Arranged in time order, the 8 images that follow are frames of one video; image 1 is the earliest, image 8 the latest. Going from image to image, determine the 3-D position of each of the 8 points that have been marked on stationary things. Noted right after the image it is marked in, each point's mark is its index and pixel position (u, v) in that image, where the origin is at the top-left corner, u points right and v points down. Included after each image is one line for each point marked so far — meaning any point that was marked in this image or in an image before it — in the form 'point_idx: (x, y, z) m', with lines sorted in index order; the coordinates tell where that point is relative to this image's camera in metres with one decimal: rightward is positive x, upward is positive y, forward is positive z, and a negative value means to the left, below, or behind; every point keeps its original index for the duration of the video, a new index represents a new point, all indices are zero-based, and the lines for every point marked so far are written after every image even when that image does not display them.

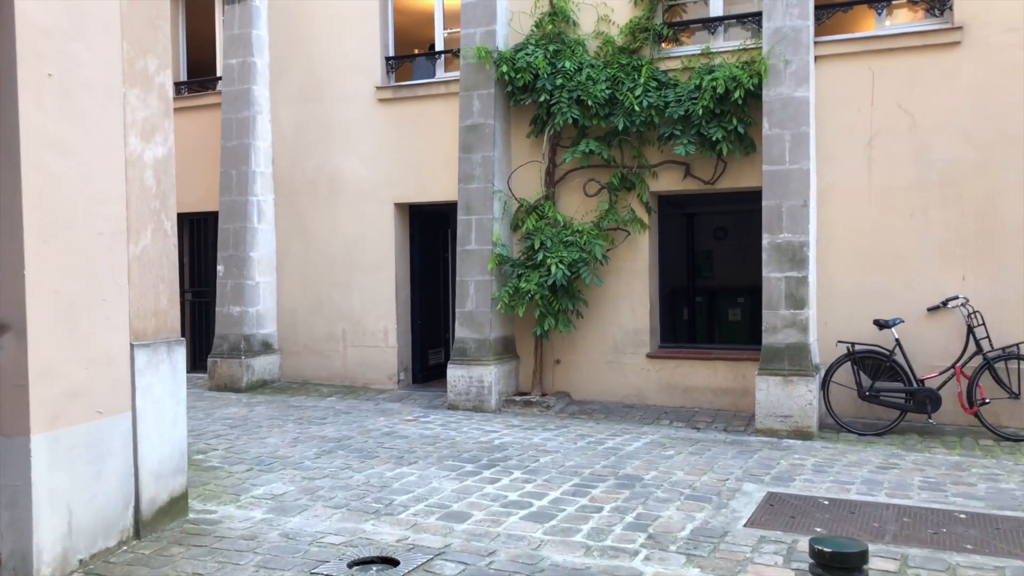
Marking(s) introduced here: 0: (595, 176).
0: (+0.9, +1.2, +9.8) m
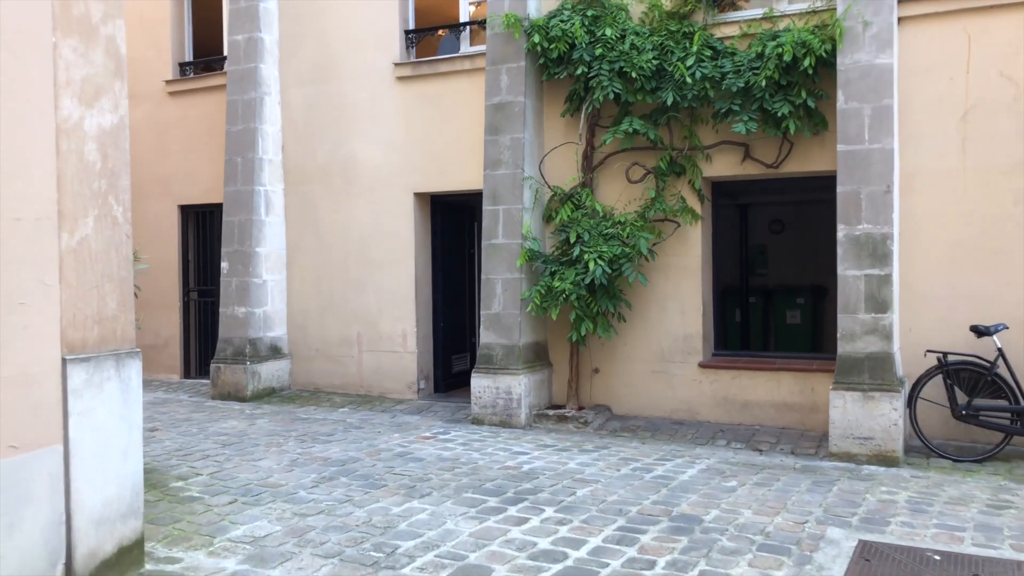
0: (+1.2, +1.2, +8.6) m
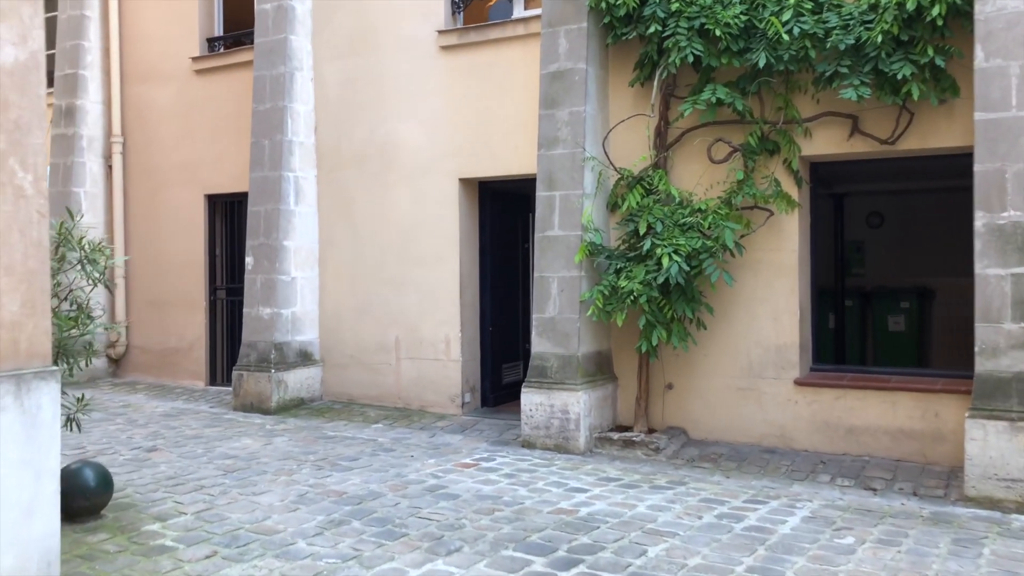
0: (+1.7, +1.2, +7.2) m
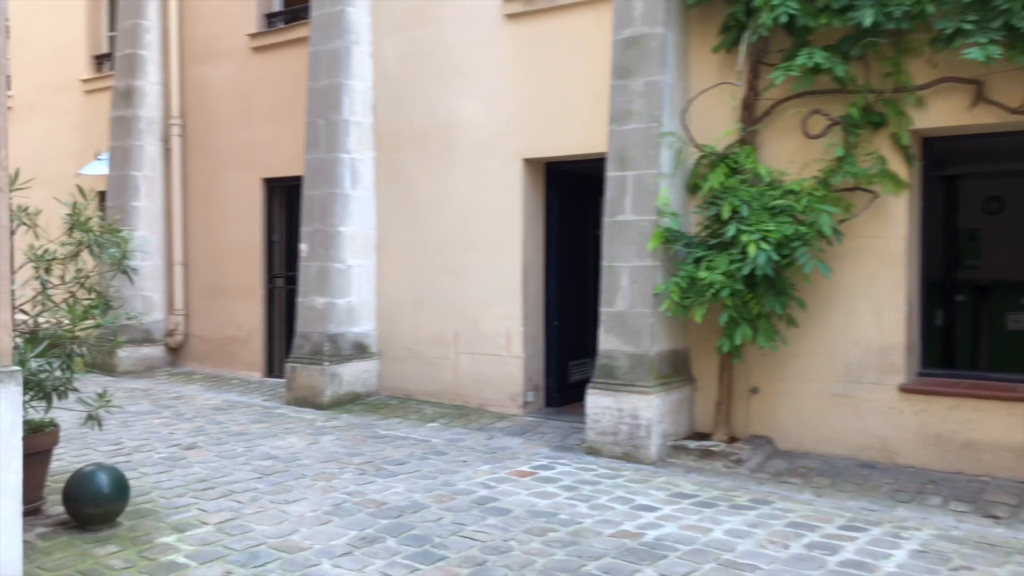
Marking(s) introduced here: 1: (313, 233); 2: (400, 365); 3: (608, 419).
0: (+2.2, +1.3, +6.3) m
1: (-1.9, +0.5, +8.5) m
2: (-1.1, -0.7, +8.7) m
3: (+0.7, -1.0, +6.5) m
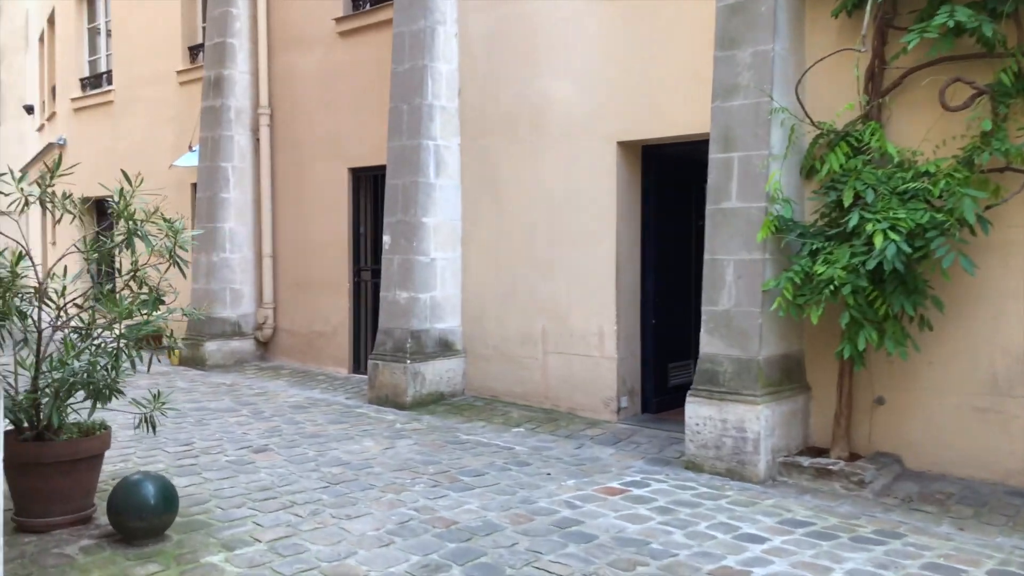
0: (+2.7, +1.3, +5.4) m
1: (-1.0, +0.6, +8.1) m
2: (-0.2, -0.7, +8.2) m
3: (+1.3, -0.9, +5.8) m
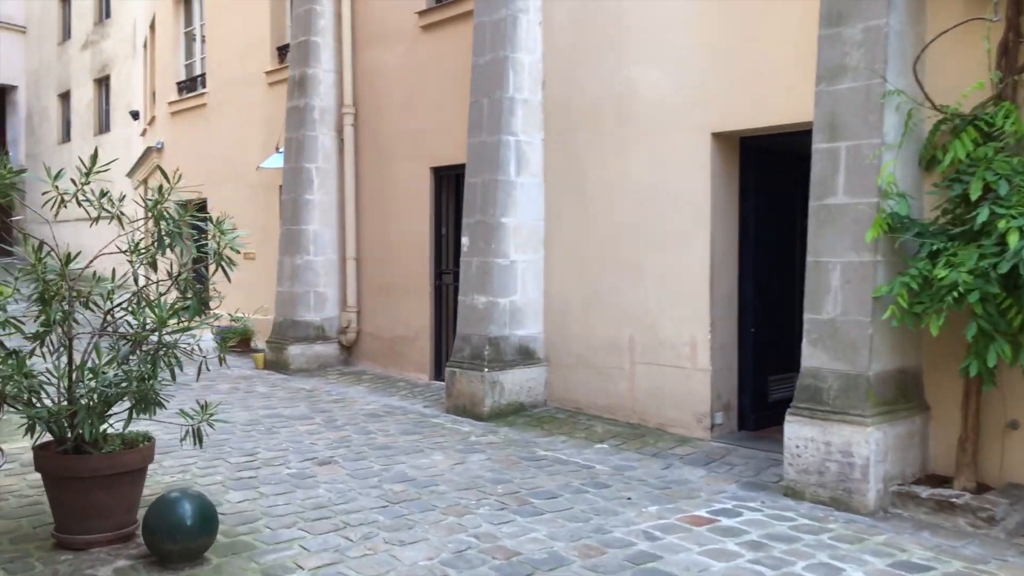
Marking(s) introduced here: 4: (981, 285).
0: (+3.1, +1.3, +4.7) m
1: (-0.3, +0.5, +7.7) m
2: (+0.5, -0.7, +7.7) m
3: (+1.7, -1.0, +5.2) m
4: (+2.3, 0.0, +4.5) m
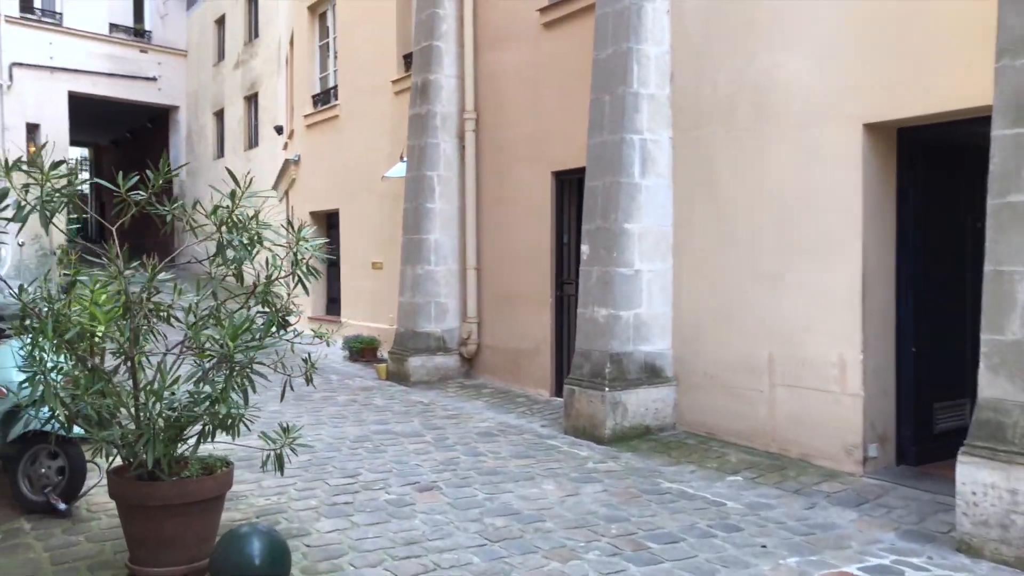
0: (+3.6, +1.2, +3.6) m
1: (+0.7, +0.5, +7.1) m
2: (+1.5, -0.8, +7.0) m
3: (+2.3, -1.0, +4.3) m
4: (+2.8, -0.1, +3.5) m
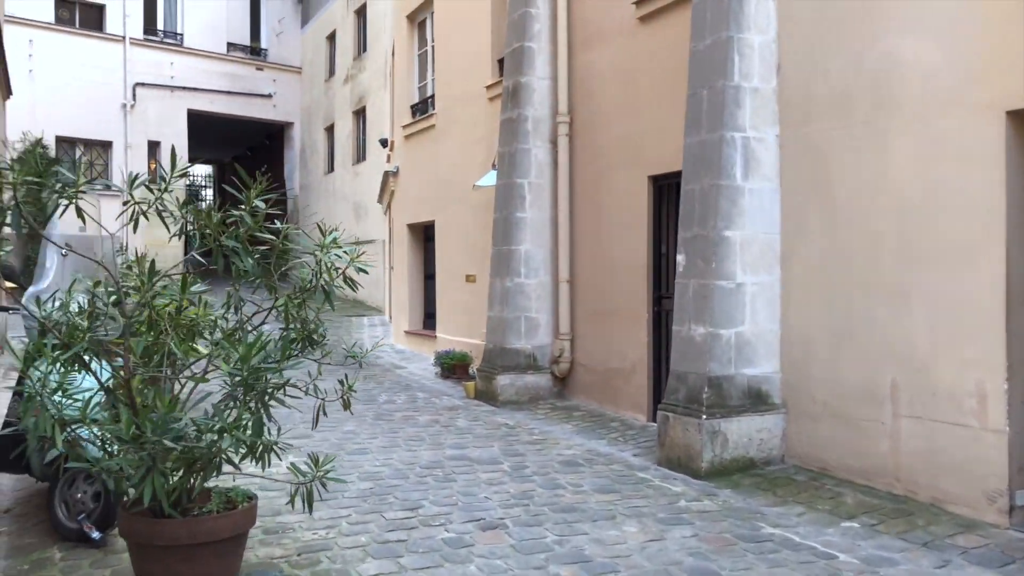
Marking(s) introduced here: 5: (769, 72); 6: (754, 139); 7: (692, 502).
0: (+3.8, +1.1, +2.5) m
1: (+1.3, +0.3, +6.4) m
2: (+2.0, -0.9, +6.1) m
3: (+2.5, -1.1, +3.4) m
4: (+2.9, -0.1, +2.6) m
5: (+1.8, +1.6, +6.4) m
6: (+1.7, +1.1, +6.3) m
7: (+1.1, -1.3, +5.5) m
